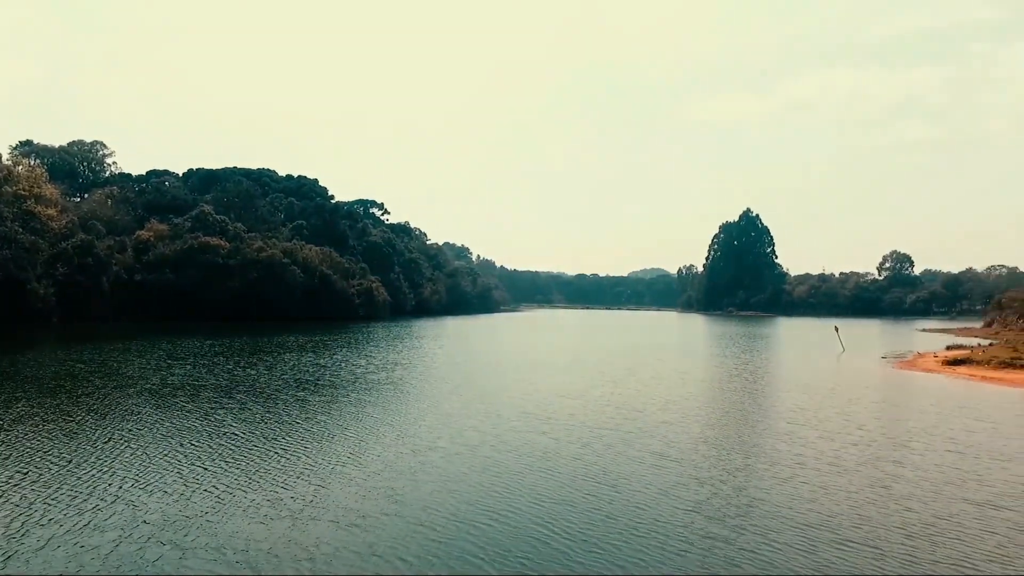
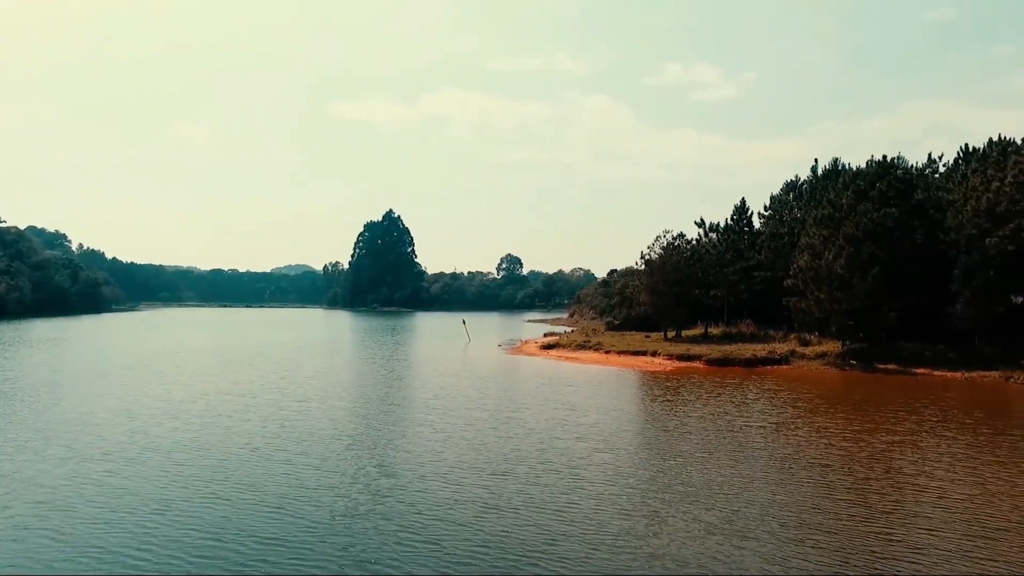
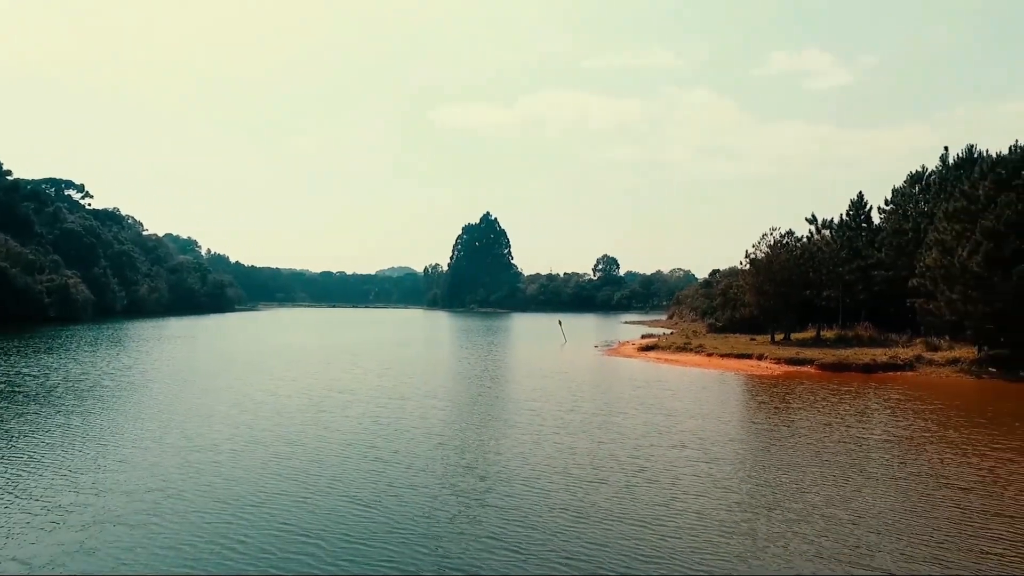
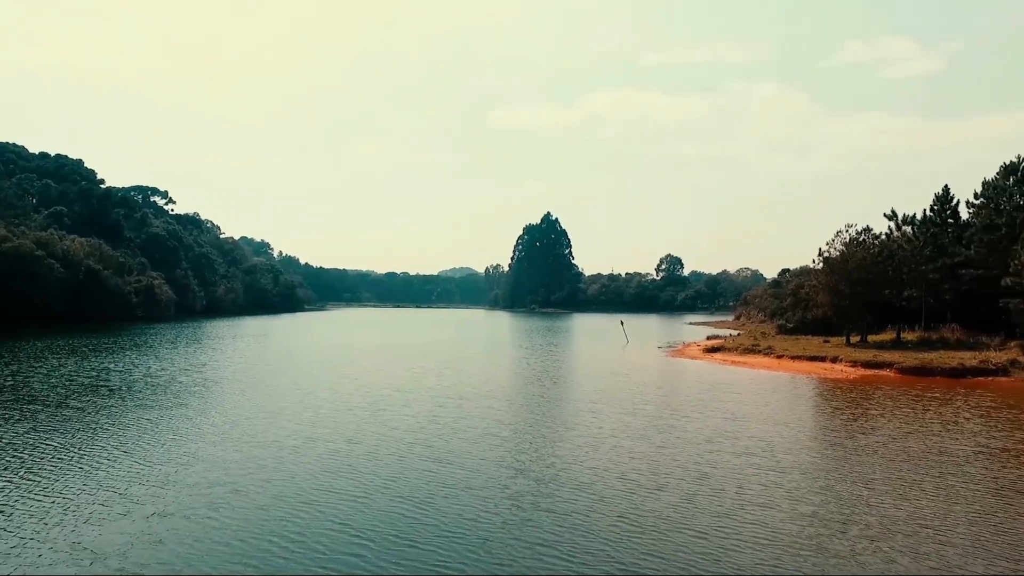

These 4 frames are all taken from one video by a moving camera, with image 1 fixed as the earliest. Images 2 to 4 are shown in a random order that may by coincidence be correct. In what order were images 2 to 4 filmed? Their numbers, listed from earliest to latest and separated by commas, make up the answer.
4, 3, 2
